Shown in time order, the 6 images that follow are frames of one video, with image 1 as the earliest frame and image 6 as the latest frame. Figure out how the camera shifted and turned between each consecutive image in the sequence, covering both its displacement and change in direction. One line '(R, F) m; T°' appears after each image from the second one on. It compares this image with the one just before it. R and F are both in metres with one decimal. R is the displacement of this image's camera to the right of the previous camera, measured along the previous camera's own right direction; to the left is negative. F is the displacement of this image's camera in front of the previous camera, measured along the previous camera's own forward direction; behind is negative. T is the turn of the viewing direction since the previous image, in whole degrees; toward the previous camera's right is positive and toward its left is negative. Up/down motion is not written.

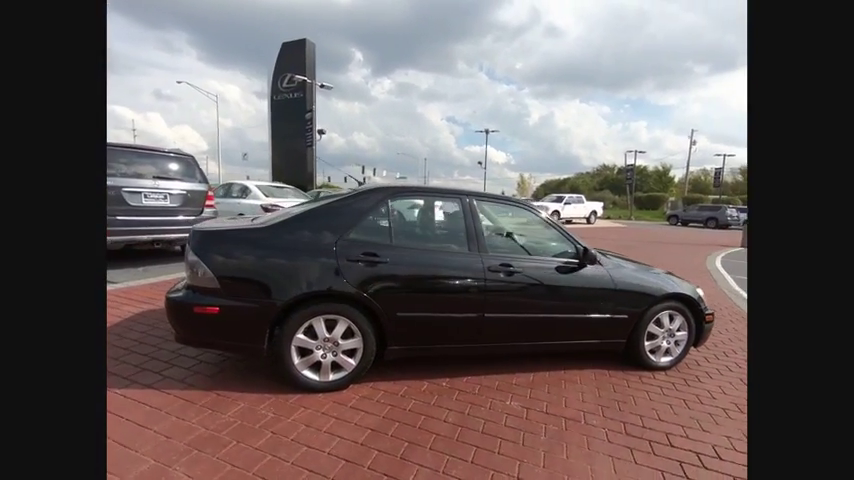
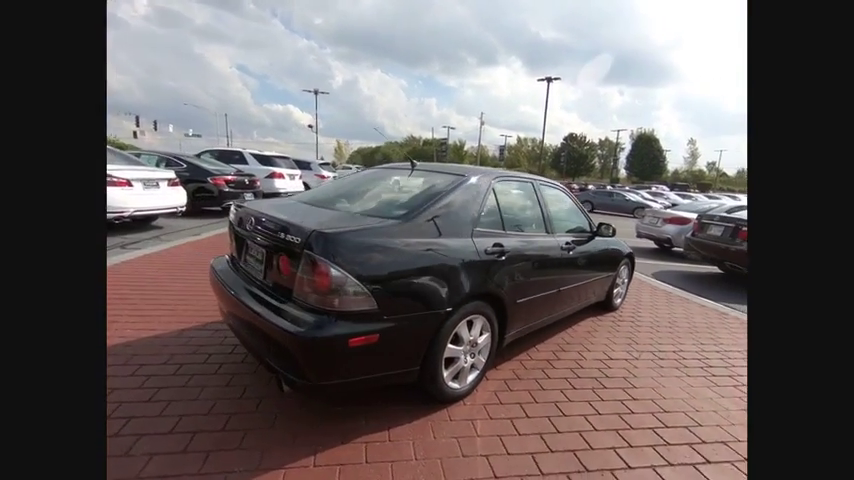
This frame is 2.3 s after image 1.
(-2.3, +0.8) m; +30°
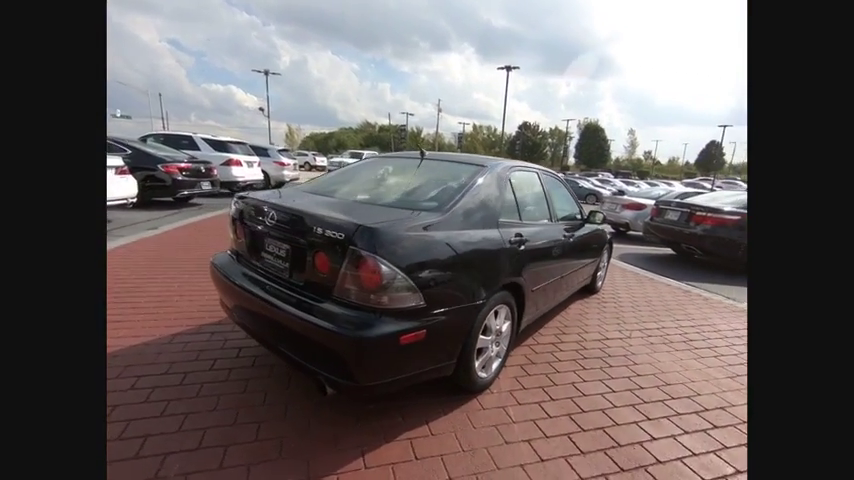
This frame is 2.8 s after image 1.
(-0.5, +0.1) m; +7°
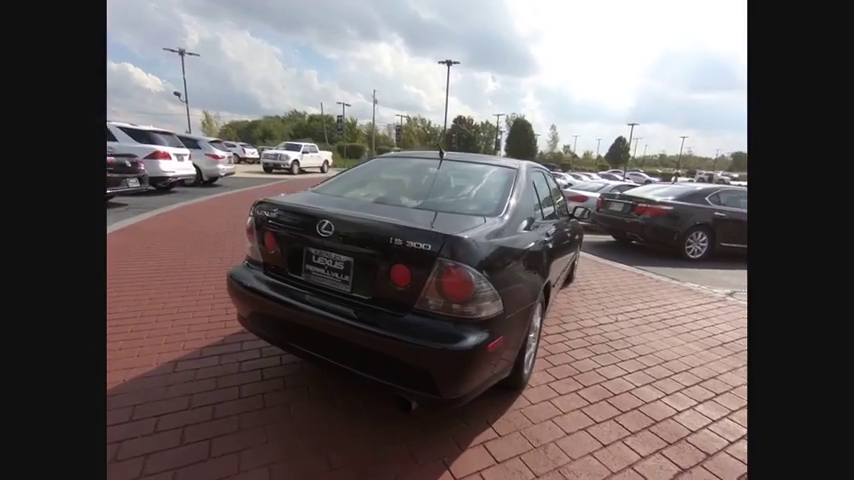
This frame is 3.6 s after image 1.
(-0.8, +0.1) m; +10°
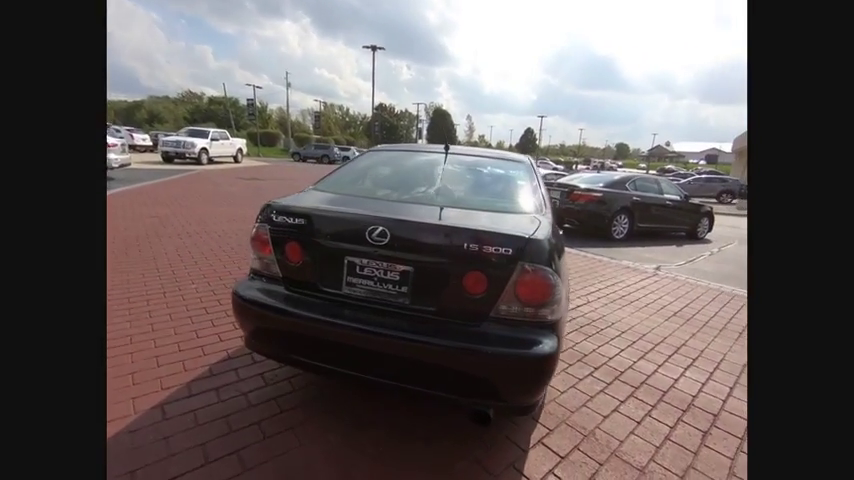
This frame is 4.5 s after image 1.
(-0.7, +0.2) m; +12°
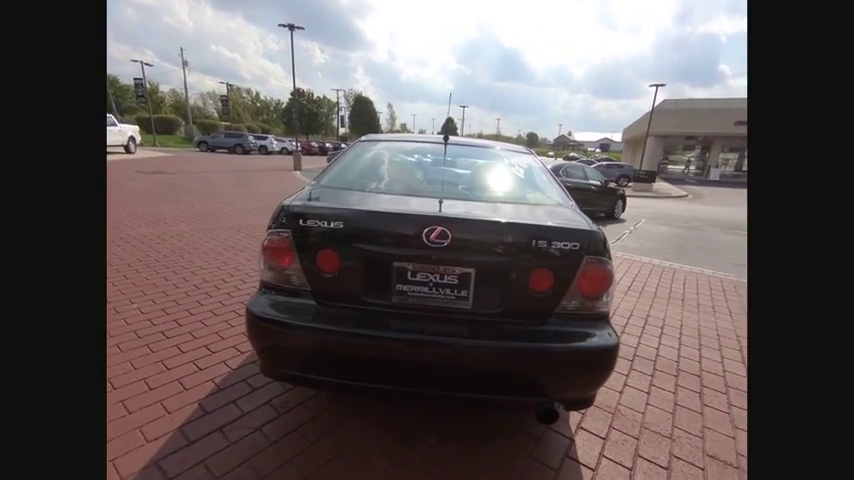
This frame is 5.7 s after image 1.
(-0.6, +0.2) m; +12°
